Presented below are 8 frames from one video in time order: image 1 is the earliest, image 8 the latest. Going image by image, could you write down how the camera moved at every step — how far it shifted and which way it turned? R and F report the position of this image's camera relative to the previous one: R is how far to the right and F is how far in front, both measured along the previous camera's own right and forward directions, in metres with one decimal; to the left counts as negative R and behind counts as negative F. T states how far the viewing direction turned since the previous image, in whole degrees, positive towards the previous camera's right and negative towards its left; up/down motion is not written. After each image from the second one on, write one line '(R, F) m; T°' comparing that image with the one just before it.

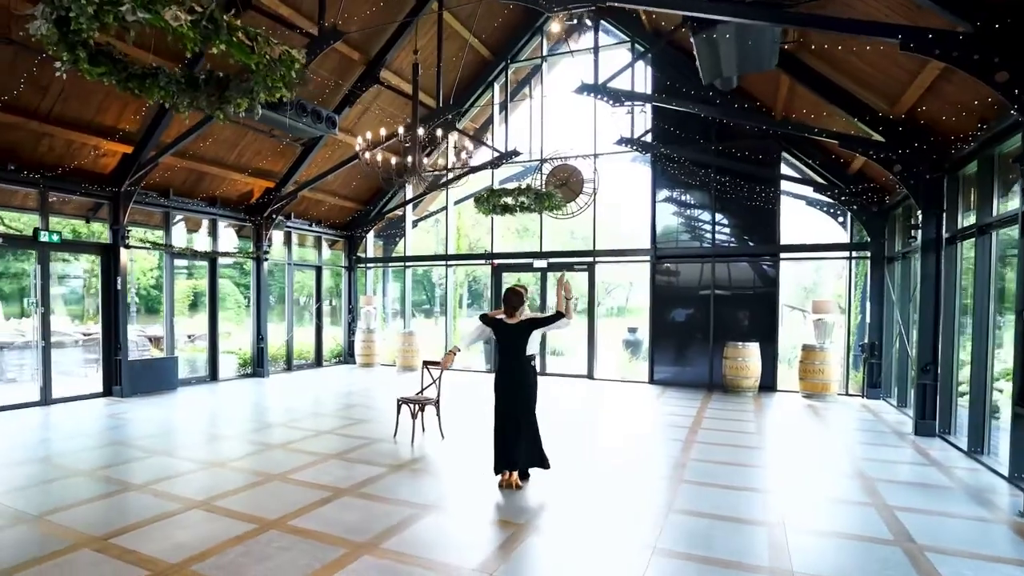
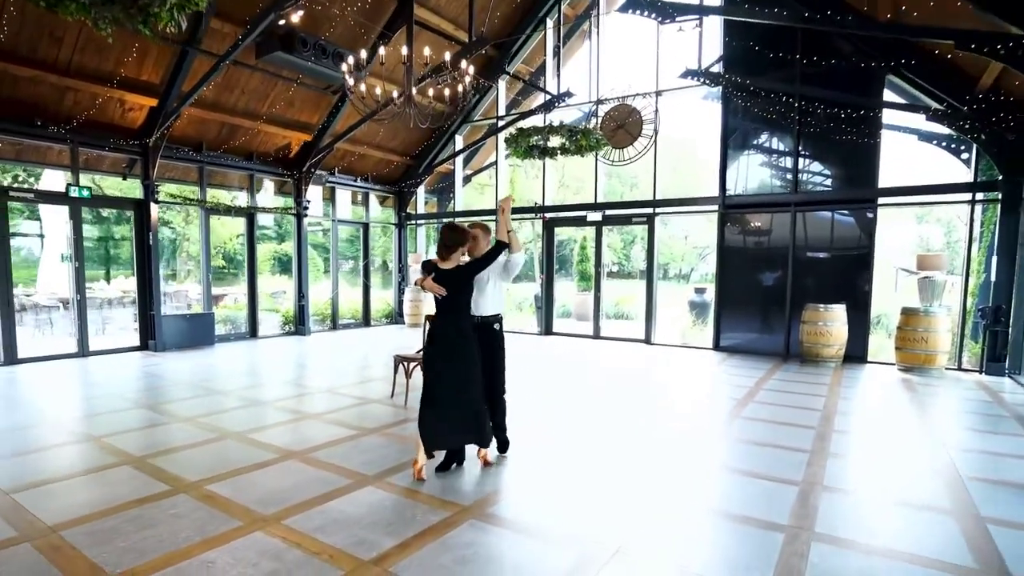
(+0.7, +0.7) m; -10°
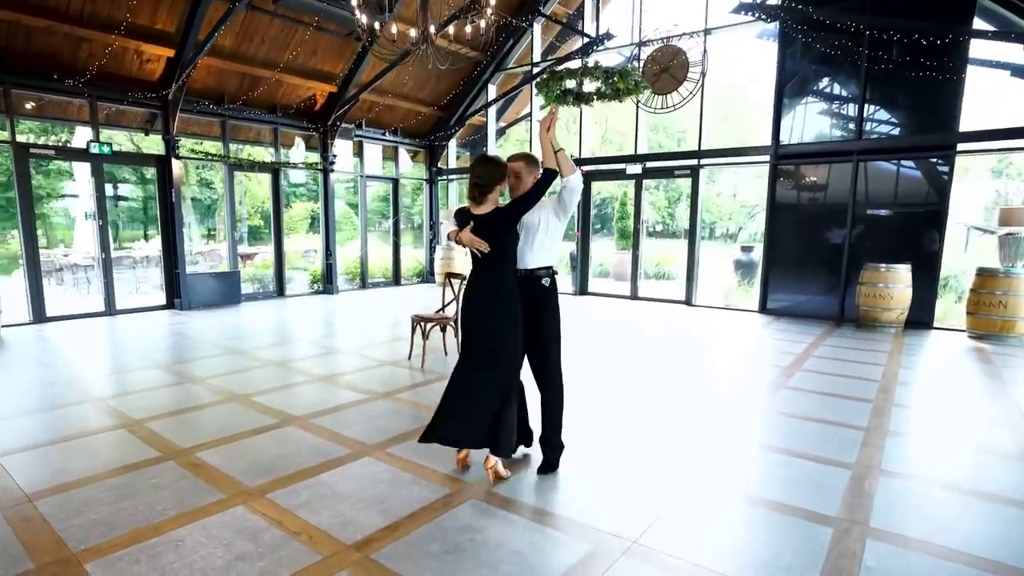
(+0.1, +0.3) m; -4°
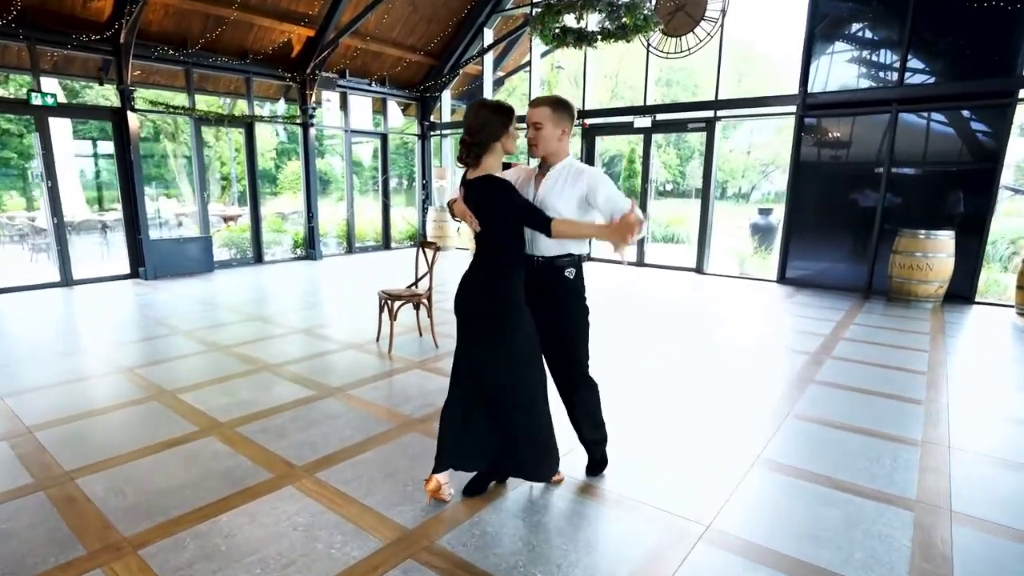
(+0.2, +0.6) m; -1°
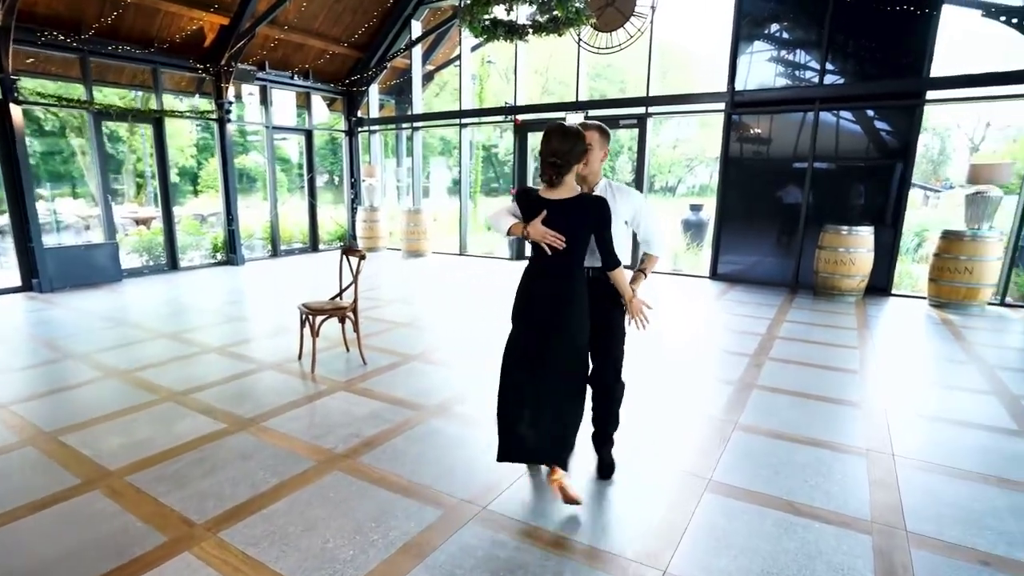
(0.0, +0.2) m; +6°
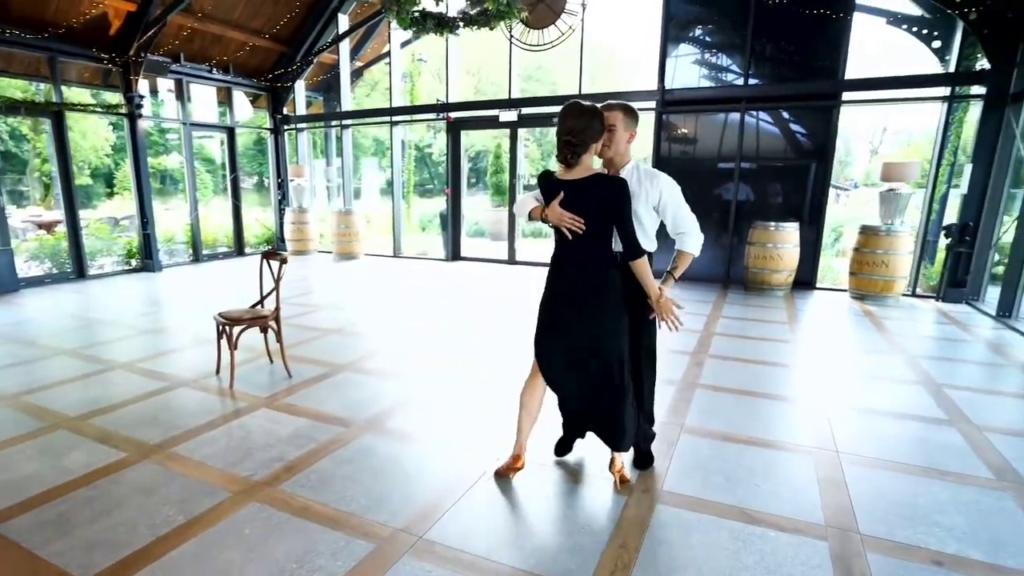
(0.0, +0.2) m; +6°
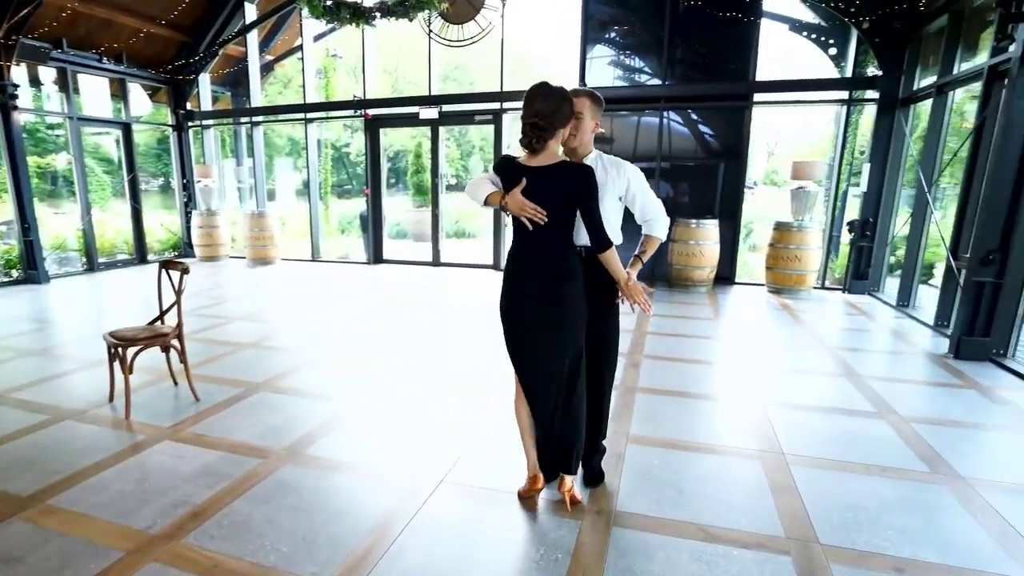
(0.0, +0.2) m; +7°
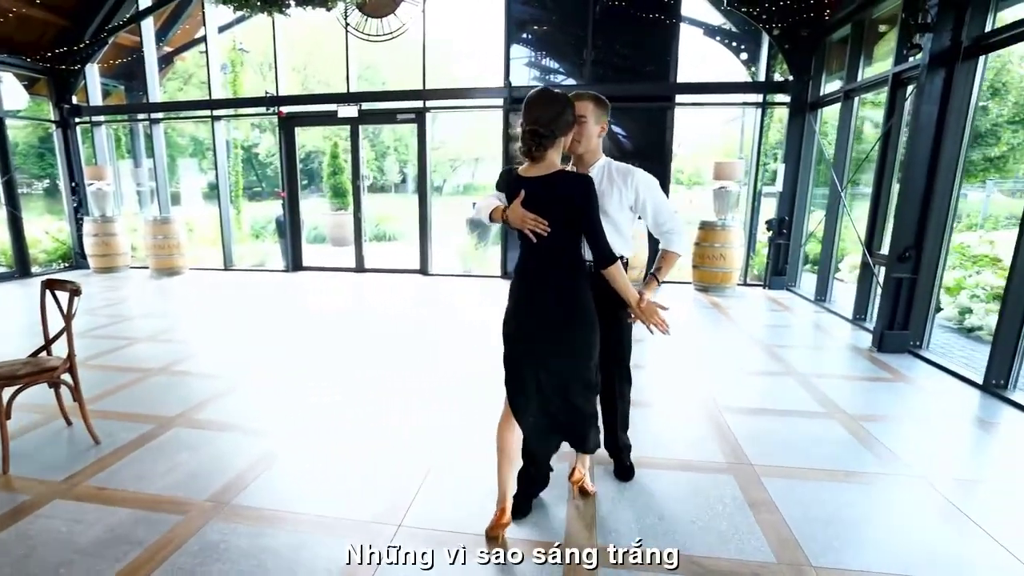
(-0.1, +0.2) m; +8°
